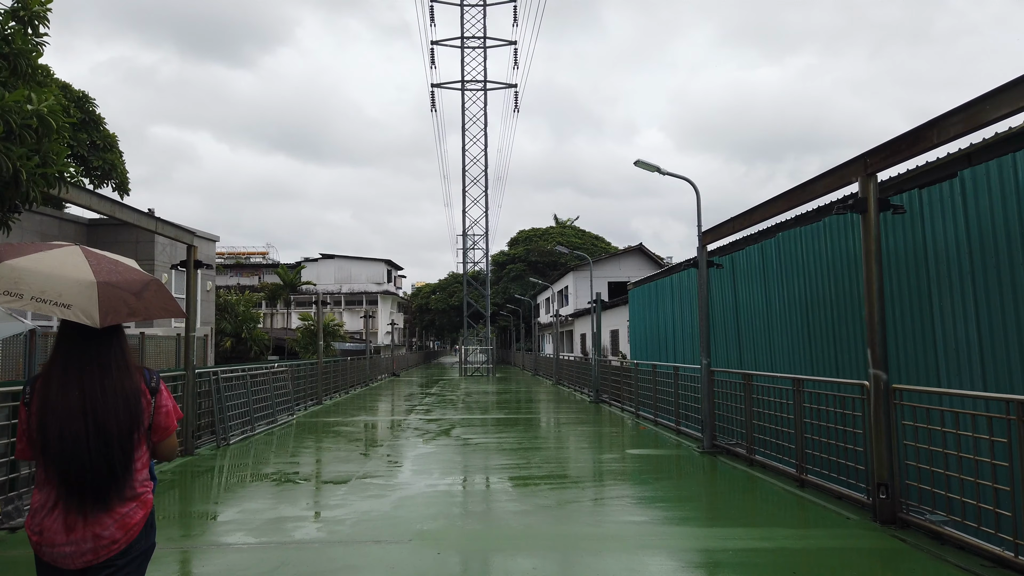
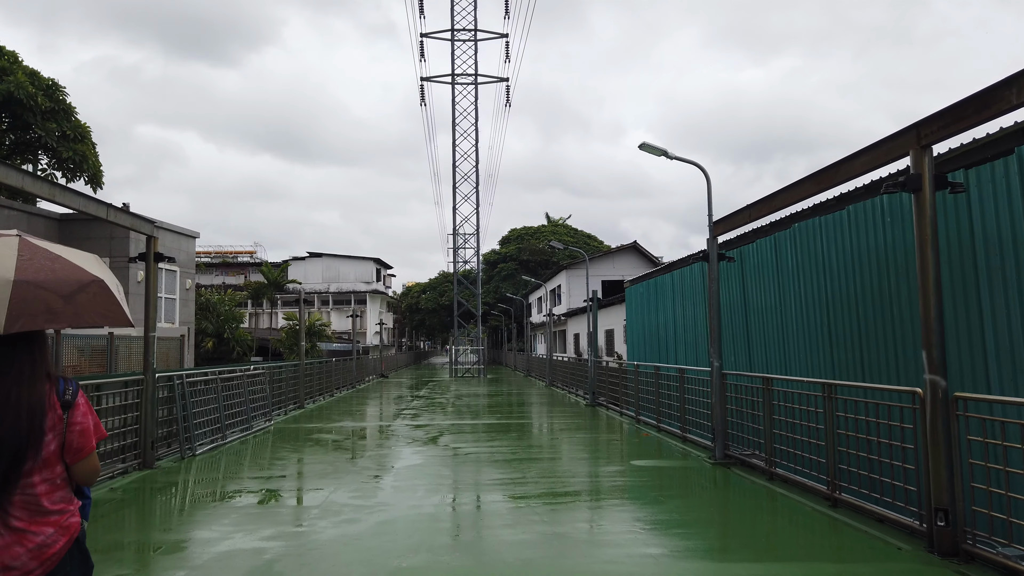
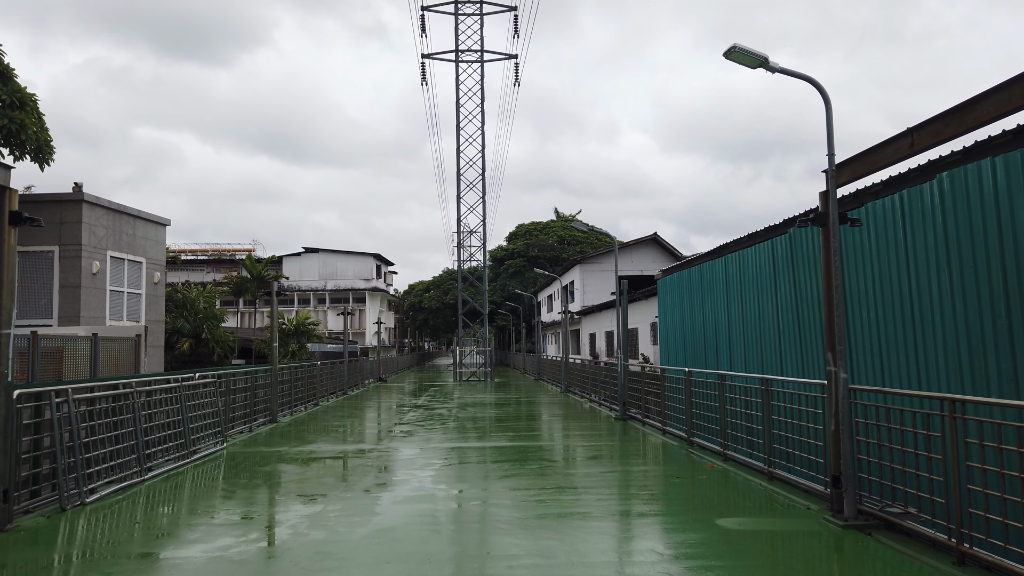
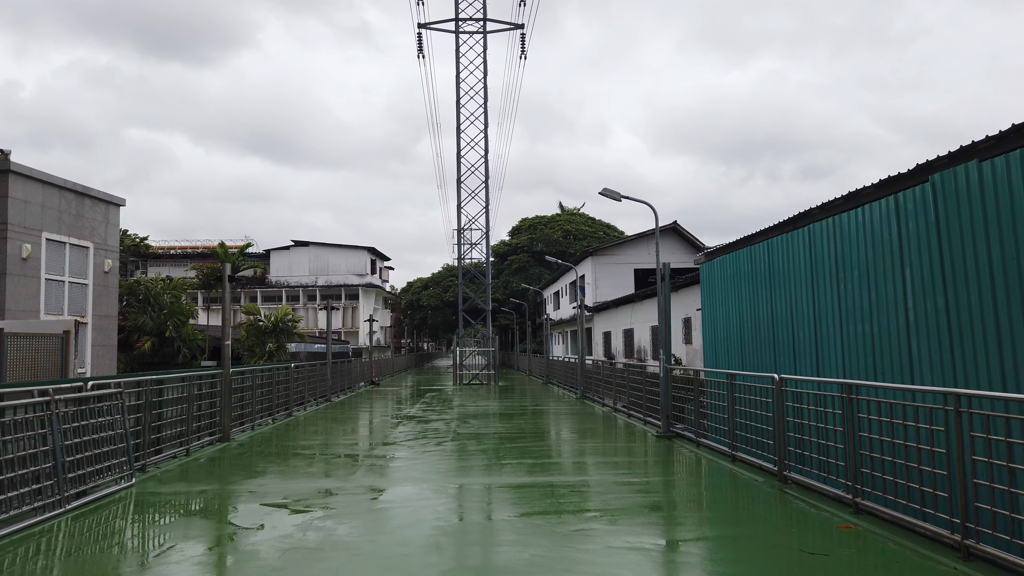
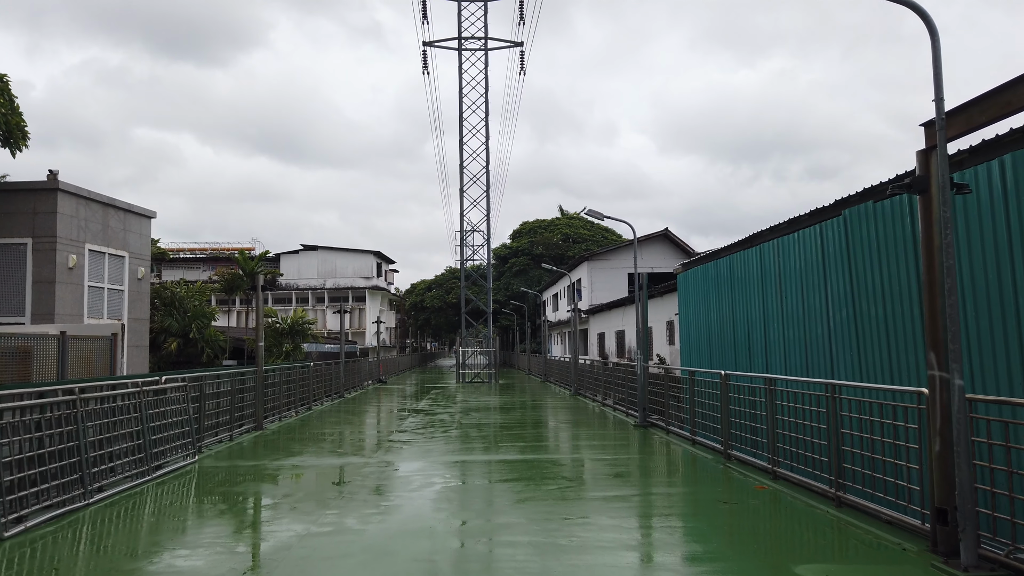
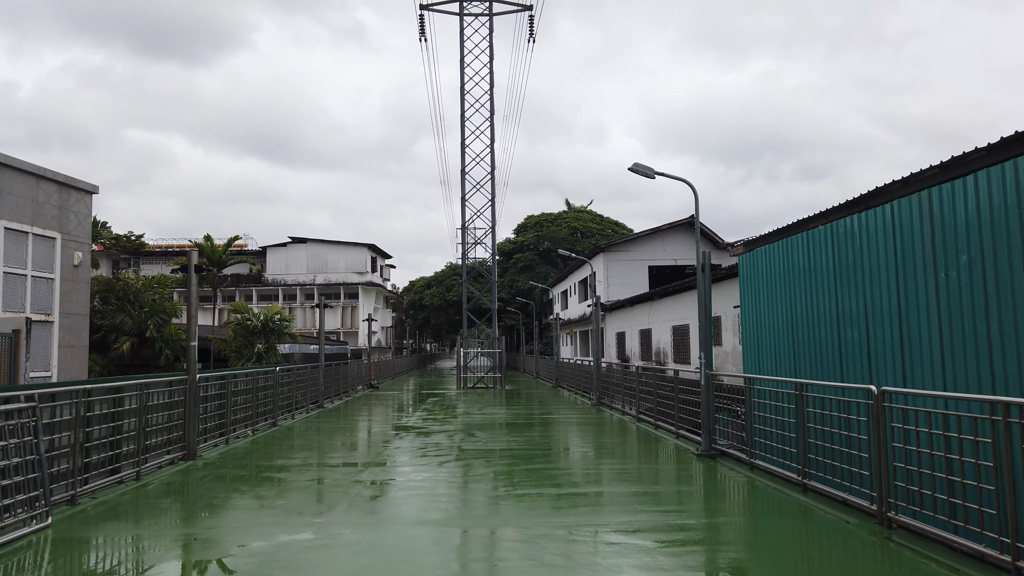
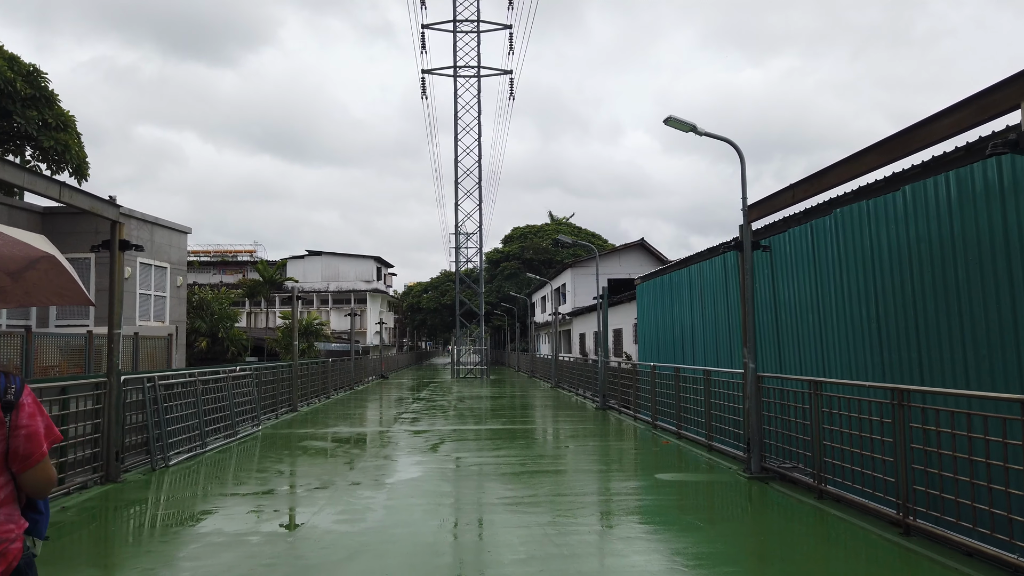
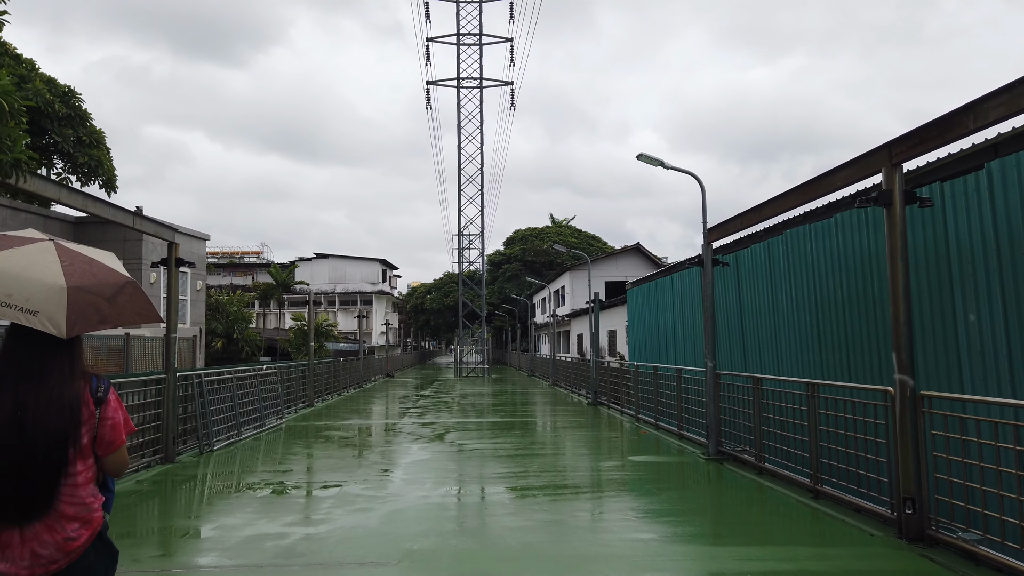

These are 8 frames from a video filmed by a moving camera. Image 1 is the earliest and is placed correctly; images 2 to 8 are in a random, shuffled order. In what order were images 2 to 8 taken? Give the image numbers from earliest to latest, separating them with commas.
8, 2, 7, 3, 5, 4, 6
